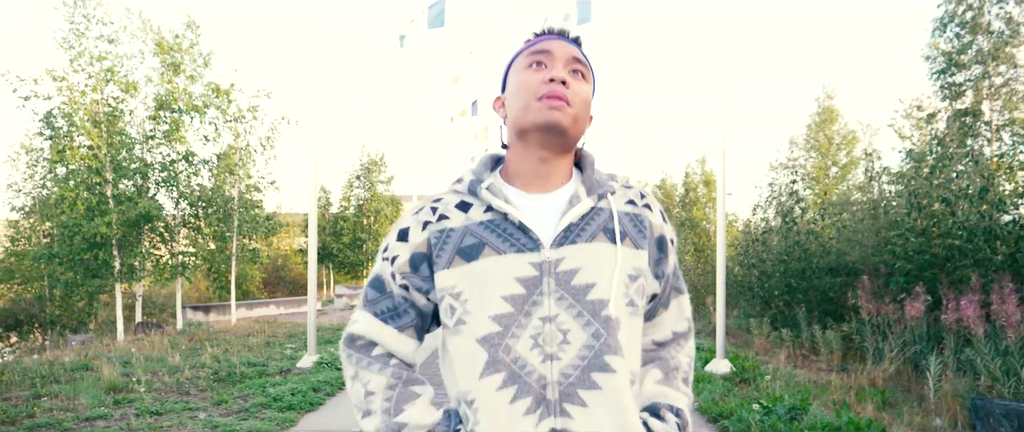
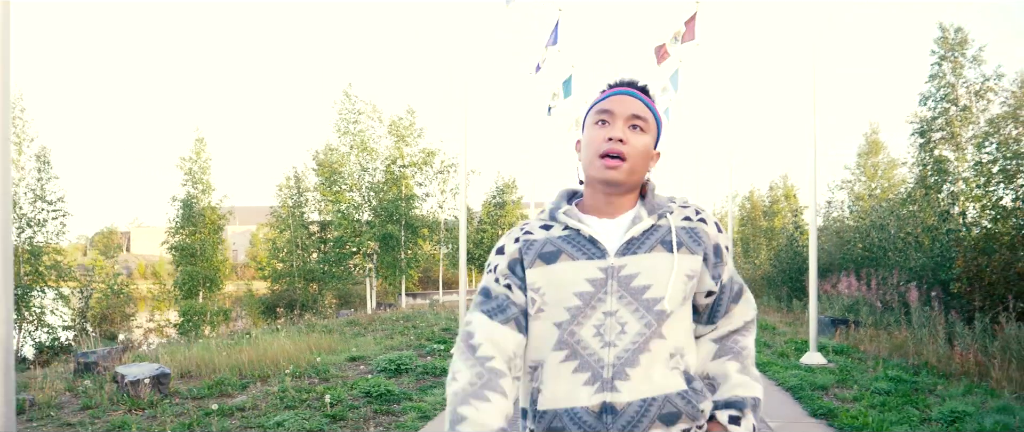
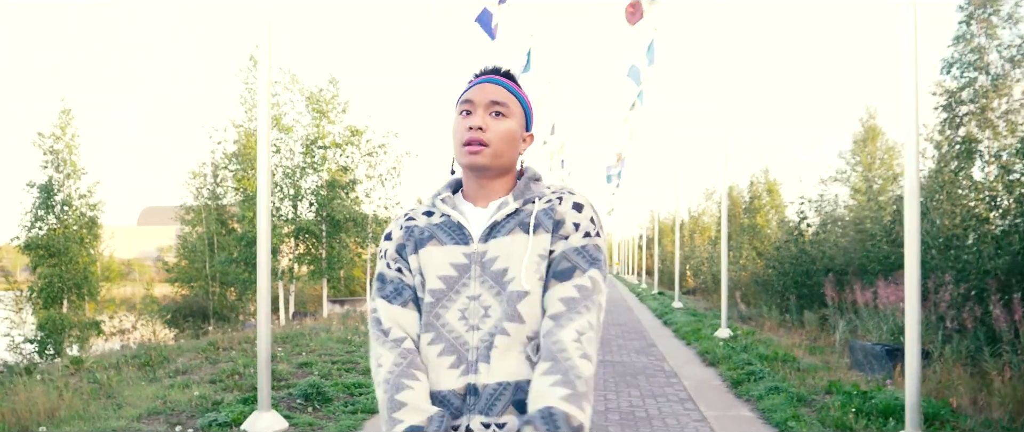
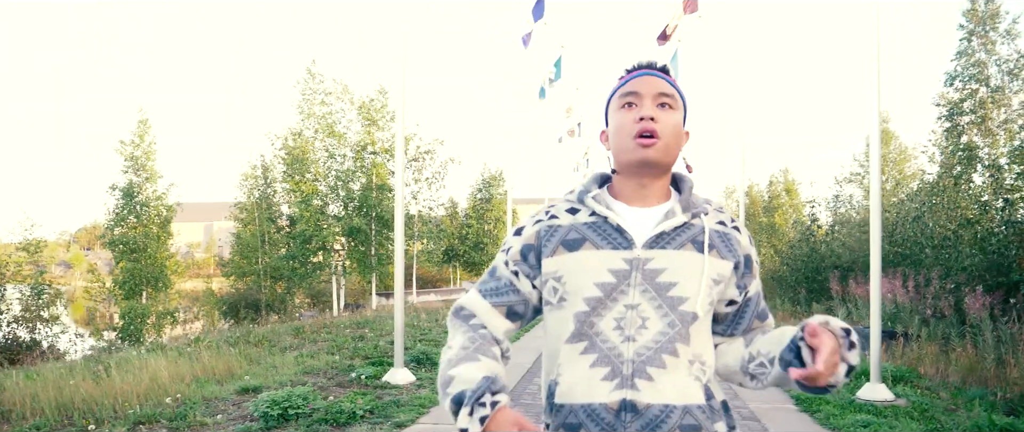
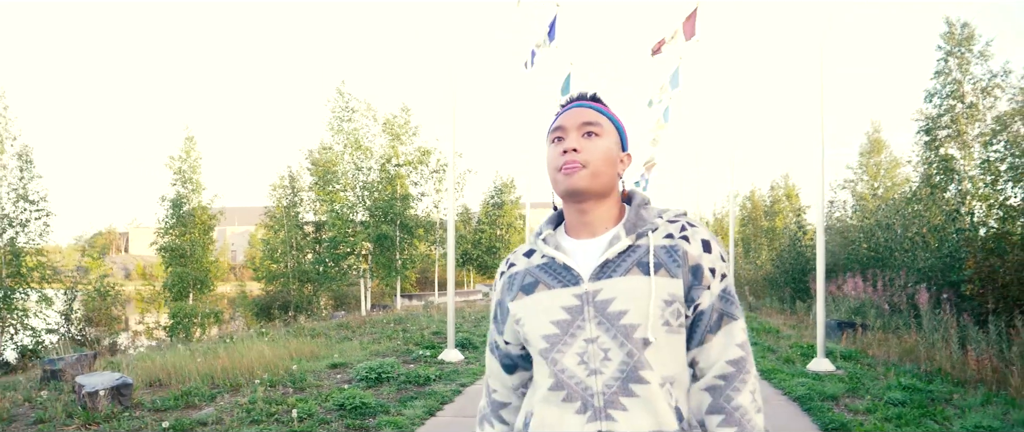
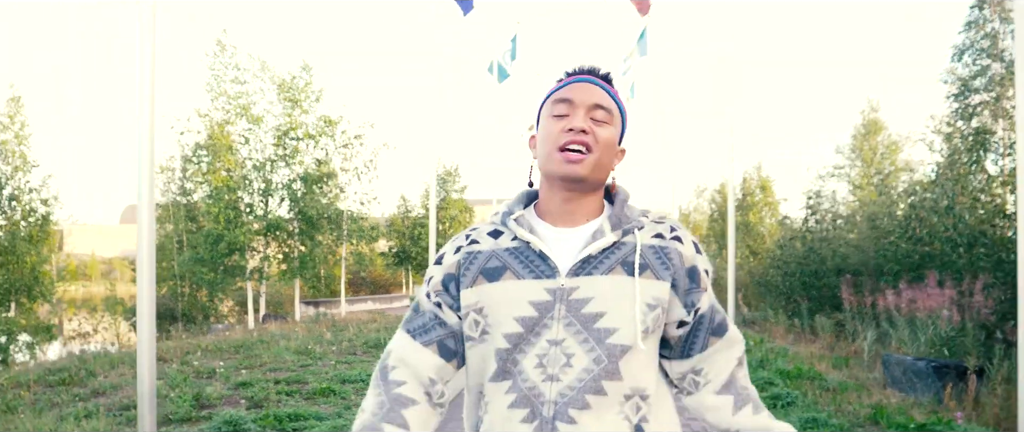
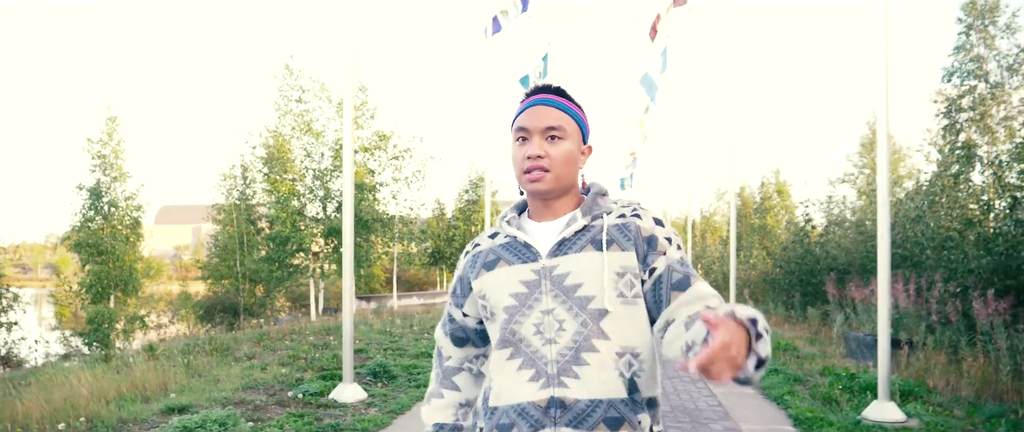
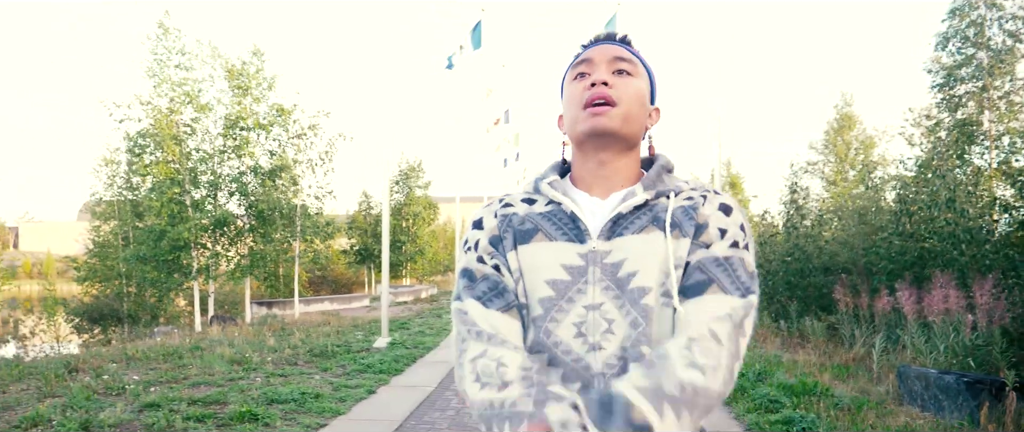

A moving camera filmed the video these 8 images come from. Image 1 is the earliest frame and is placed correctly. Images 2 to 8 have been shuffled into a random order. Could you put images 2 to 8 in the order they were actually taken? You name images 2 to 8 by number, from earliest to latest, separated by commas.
8, 6, 3, 7, 4, 5, 2
